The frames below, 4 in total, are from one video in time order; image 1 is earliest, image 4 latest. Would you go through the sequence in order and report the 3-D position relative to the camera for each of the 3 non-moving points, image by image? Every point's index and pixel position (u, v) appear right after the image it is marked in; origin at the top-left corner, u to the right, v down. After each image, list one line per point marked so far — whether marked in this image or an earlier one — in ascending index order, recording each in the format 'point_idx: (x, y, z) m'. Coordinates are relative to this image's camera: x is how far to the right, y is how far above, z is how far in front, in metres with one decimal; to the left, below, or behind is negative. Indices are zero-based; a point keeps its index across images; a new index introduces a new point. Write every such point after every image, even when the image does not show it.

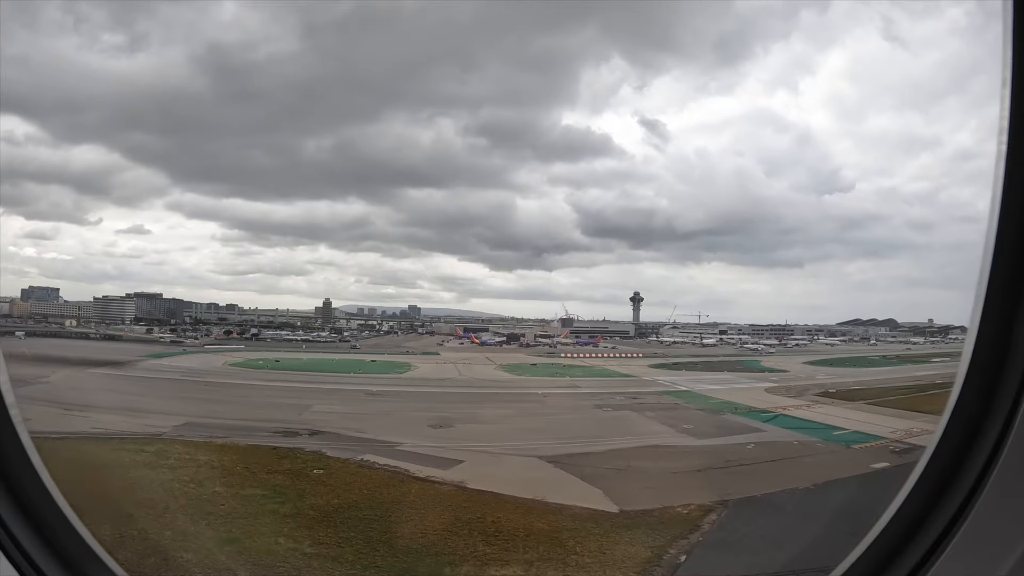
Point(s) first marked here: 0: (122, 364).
0: (-6.7, -1.2, +7.8) m
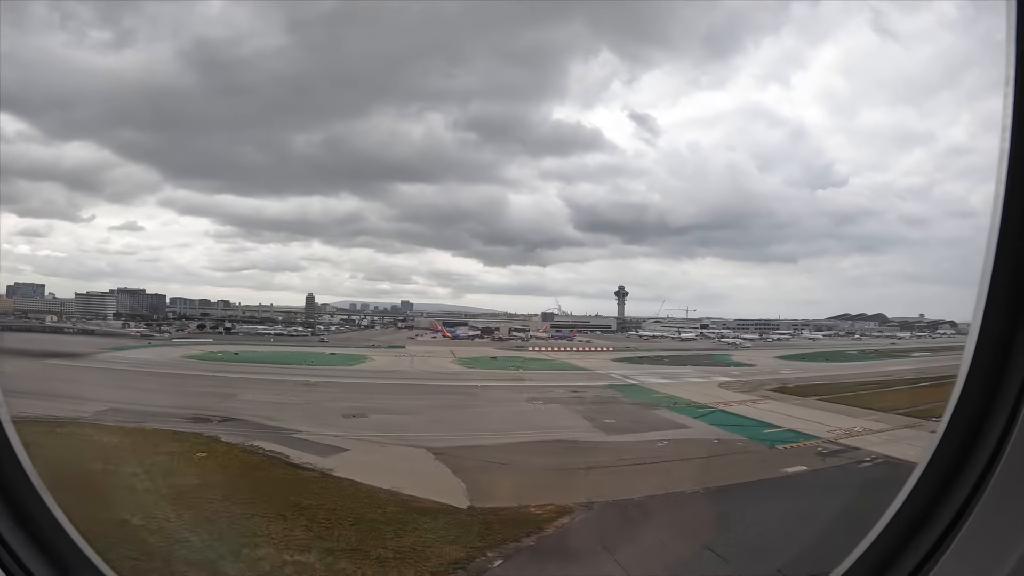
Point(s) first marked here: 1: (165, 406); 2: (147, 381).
0: (-7.3, -1.1, +7.7) m
1: (-3.6, -1.2, +4.7) m
2: (-4.5, -1.2, +5.7) m
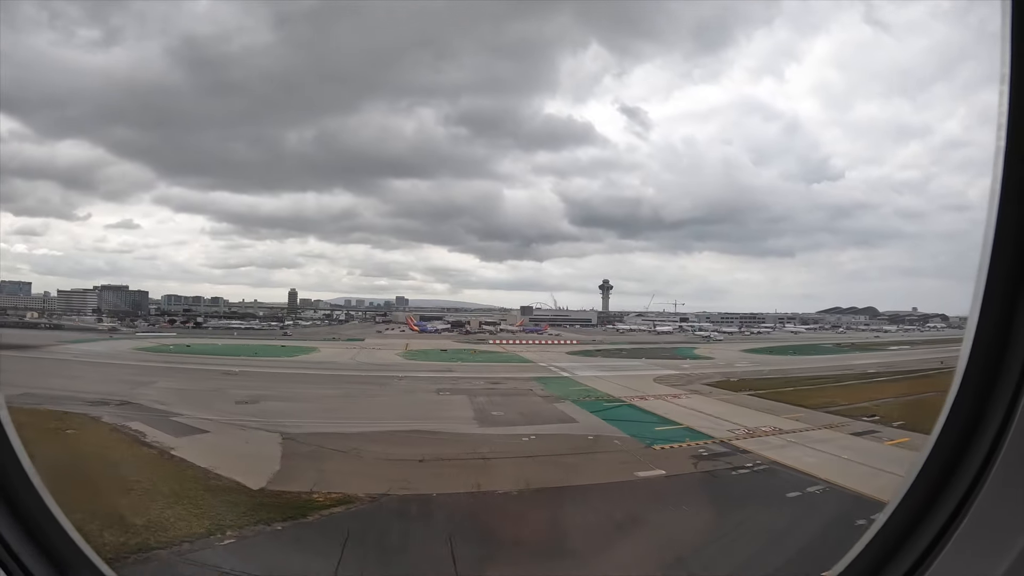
0: (-8.1, -1.0, +7.6) m
1: (-4.4, -1.1, +4.6) m
2: (-5.4, -1.1, +5.6) m
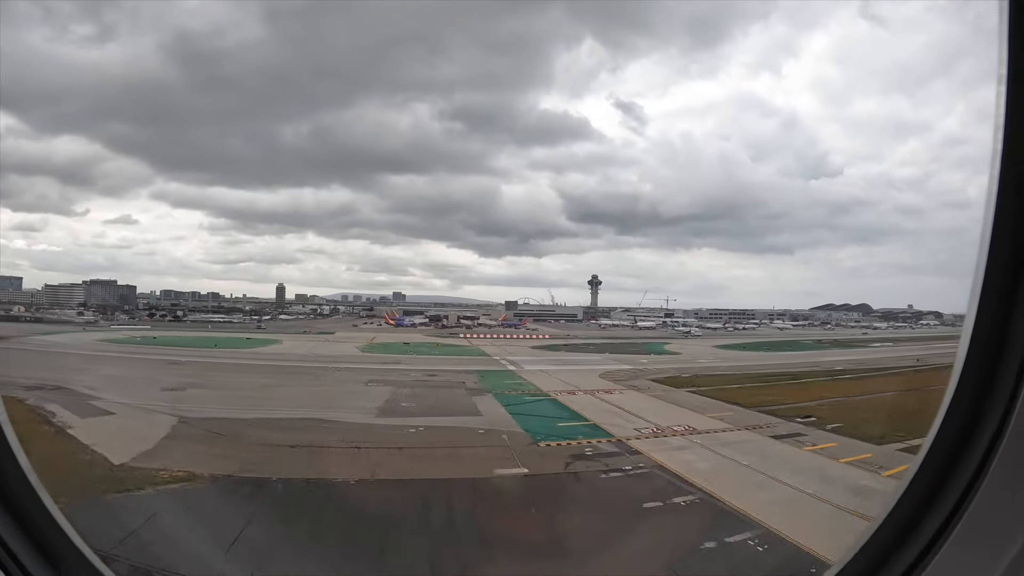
0: (-8.7, -0.9, +7.6) m
1: (-5.0, -1.0, +4.6) m
2: (-6.0, -1.0, +5.5) m
